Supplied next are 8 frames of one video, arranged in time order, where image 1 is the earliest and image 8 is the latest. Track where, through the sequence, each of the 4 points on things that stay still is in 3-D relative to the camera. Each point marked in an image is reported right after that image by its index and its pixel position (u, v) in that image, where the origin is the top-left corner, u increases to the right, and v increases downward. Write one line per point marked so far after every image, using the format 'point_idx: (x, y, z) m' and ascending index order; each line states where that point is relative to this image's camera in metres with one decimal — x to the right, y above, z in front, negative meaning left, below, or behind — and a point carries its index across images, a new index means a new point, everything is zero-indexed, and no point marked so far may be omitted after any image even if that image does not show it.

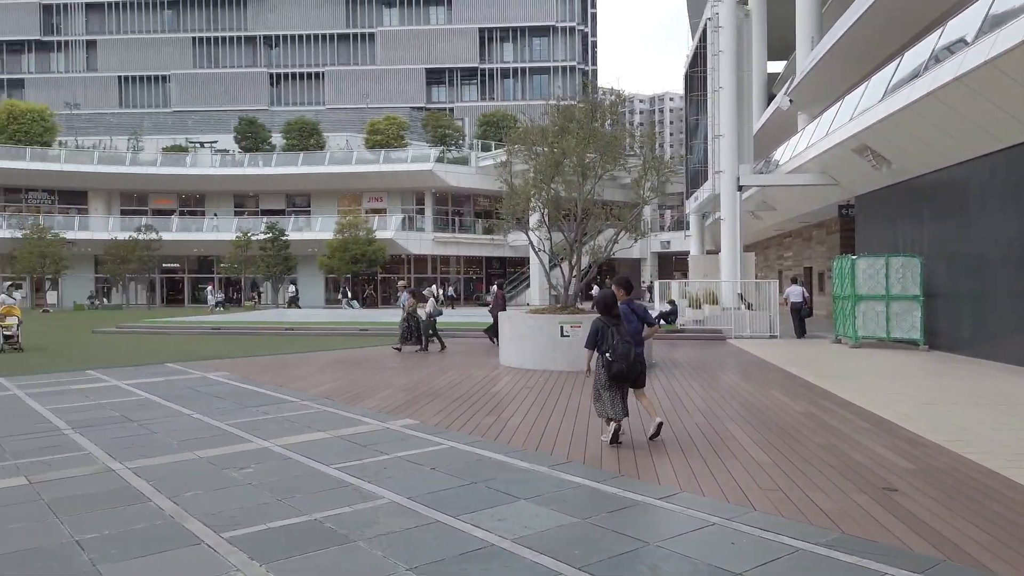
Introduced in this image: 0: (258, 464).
0: (-2.1, -1.4, +6.3) m
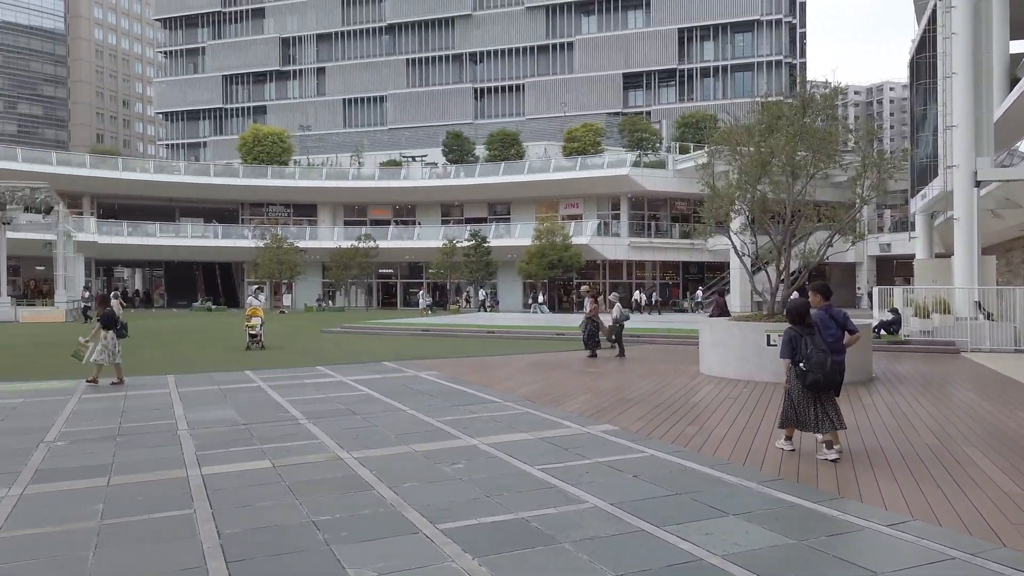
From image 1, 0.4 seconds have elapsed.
0: (-0.4, -1.5, +6.6) m
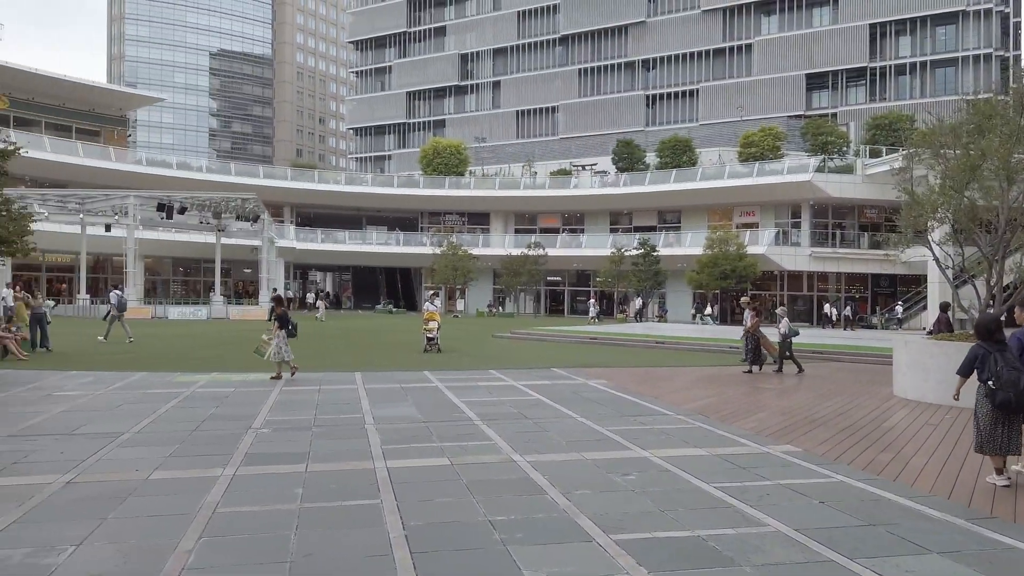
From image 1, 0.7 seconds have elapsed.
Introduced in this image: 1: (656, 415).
0: (+1.1, -1.6, +6.5) m
1: (+1.8, -1.6, +9.5) m
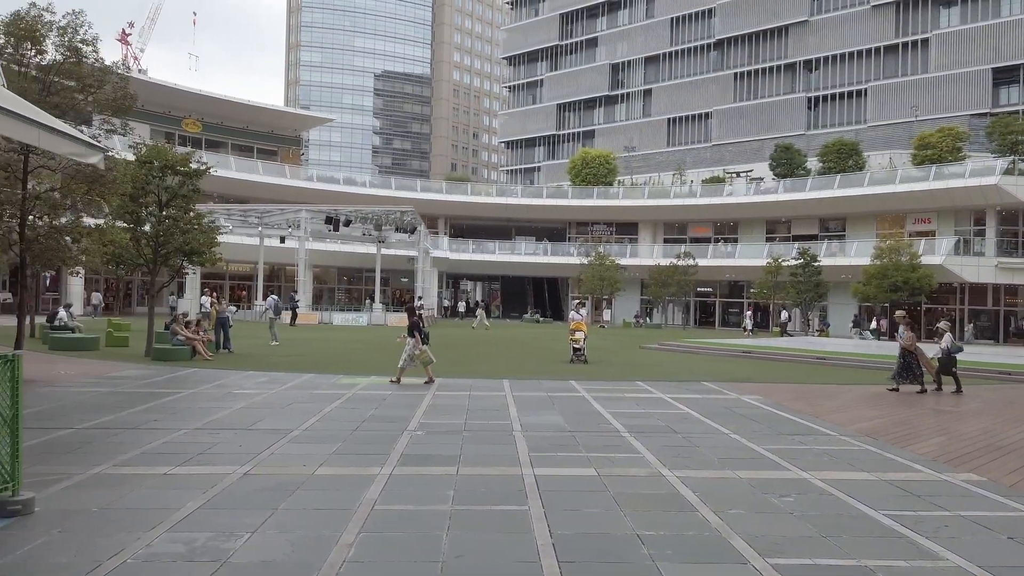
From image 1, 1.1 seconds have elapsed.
0: (+2.3, -1.7, +6.1) m
1: (+3.6, -1.7, +9.0) m
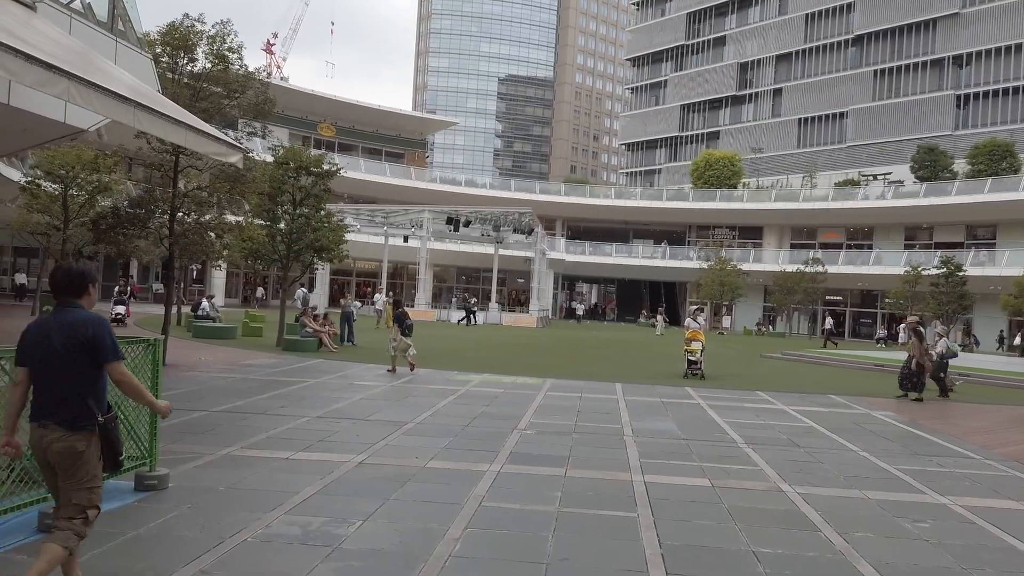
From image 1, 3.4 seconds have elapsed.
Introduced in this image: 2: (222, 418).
0: (+3.1, -1.7, +5.6) m
1: (+4.8, -1.8, +8.3) m
2: (-3.3, -1.5, +8.7) m
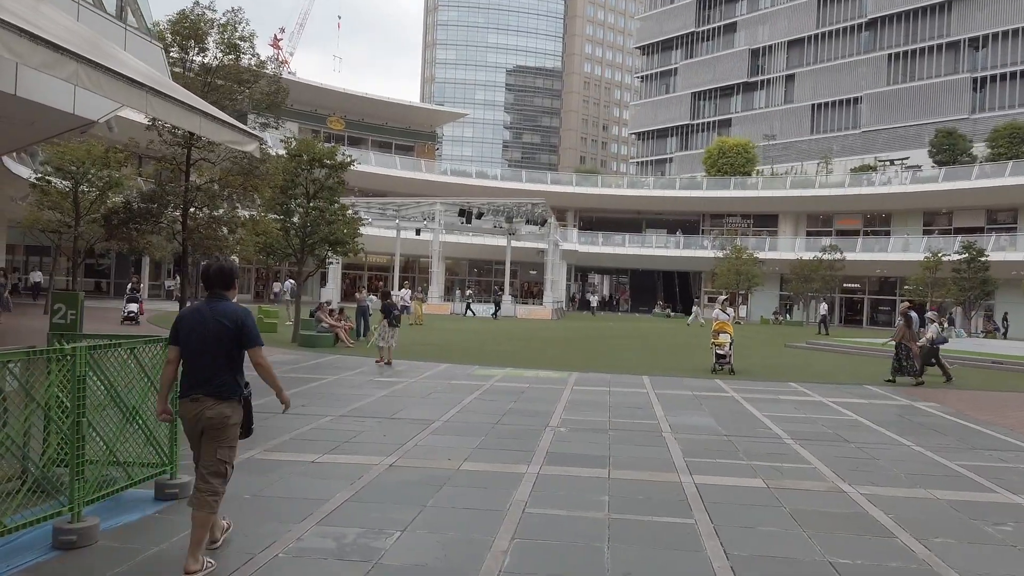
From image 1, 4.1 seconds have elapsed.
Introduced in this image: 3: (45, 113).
0: (+3.4, -1.6, +5.2) m
1: (+5.2, -1.7, +7.8) m
2: (-3.0, -1.4, +8.4) m
3: (-6.1, +2.3, +10.0) m
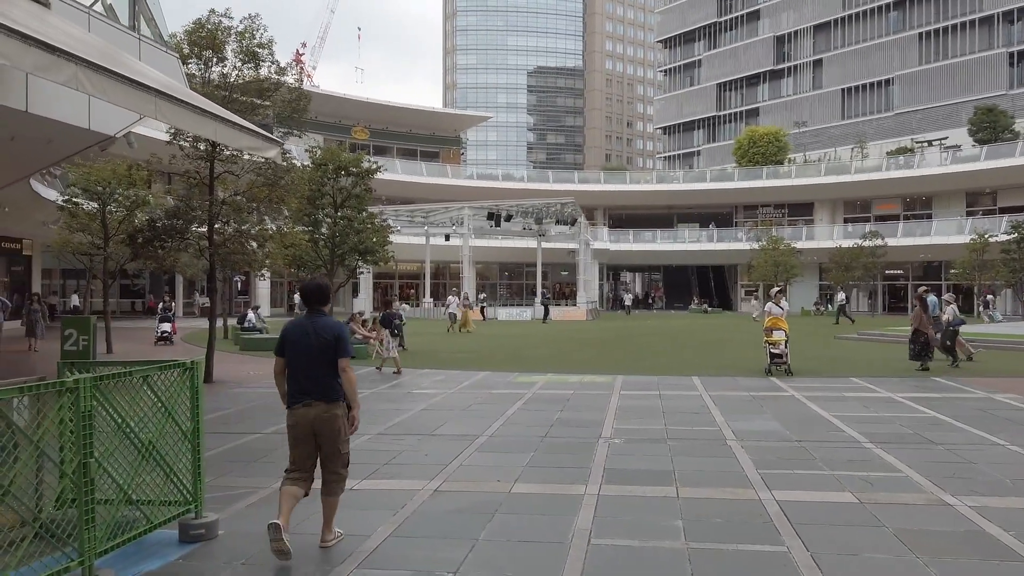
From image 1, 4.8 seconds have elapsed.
0: (+3.8, -1.5, +4.5) m
1: (+5.7, -1.5, +7.0) m
2: (-2.4, -1.6, +7.9) m
3: (-5.7, +2.0, +9.7) m
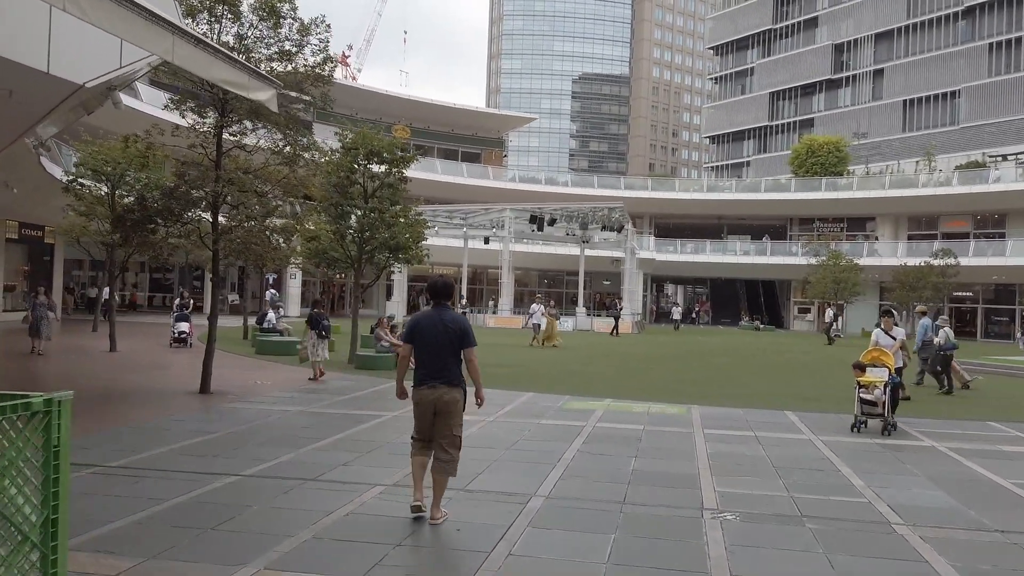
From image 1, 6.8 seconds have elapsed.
0: (+4.1, -1.6, +2.1) m
1: (+6.1, -1.7, +4.5) m
2: (-1.9, -1.5, +5.8) m
3: (-5.0, +2.1, +7.8) m
